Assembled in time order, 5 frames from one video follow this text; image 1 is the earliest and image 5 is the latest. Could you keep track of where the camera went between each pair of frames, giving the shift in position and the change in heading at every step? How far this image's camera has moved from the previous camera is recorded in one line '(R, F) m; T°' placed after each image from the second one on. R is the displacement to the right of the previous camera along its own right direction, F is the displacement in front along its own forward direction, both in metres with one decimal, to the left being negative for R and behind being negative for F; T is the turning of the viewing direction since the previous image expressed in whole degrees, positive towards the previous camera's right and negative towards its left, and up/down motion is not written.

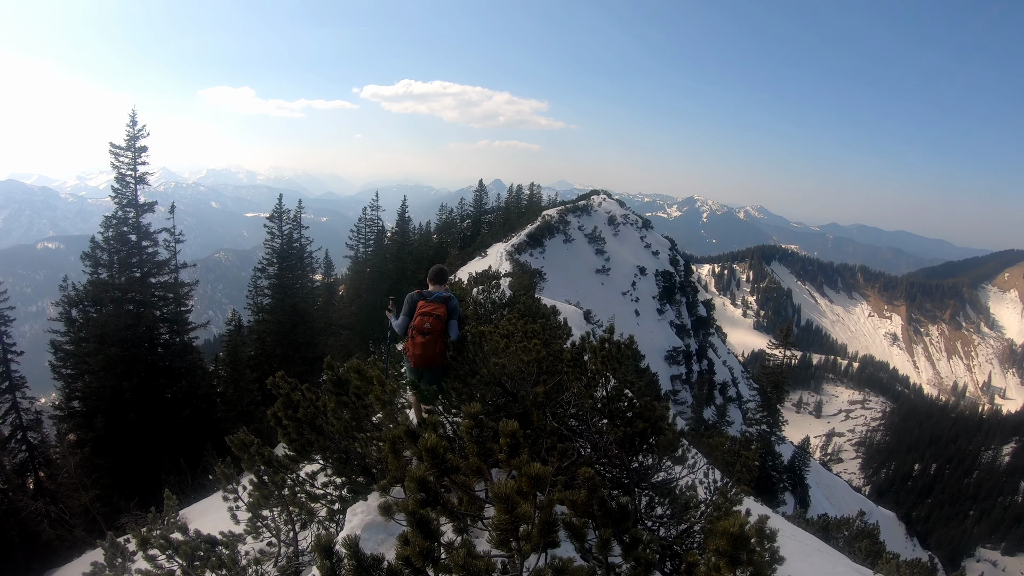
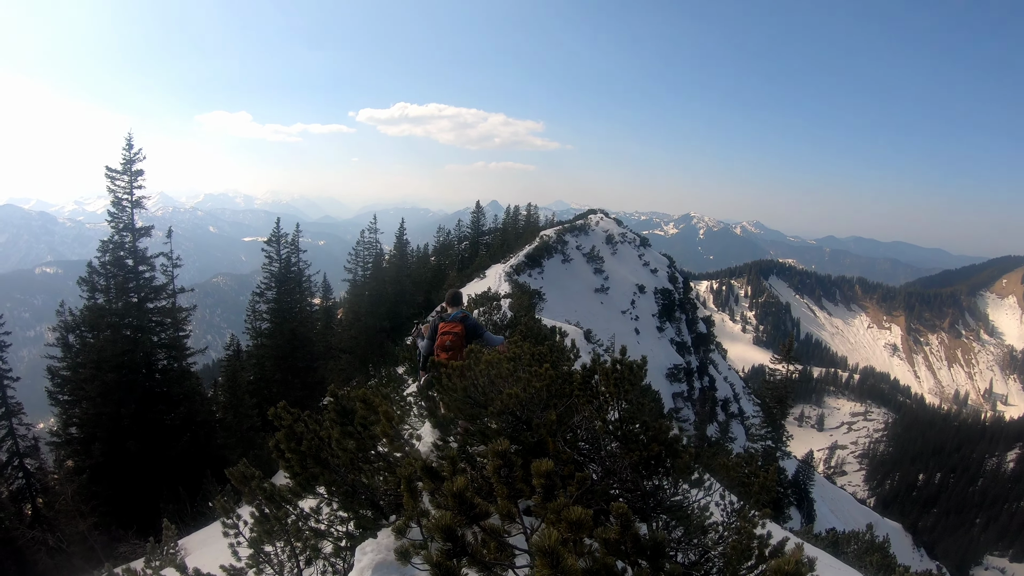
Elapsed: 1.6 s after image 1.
(-0.1, +0.1) m; 0°
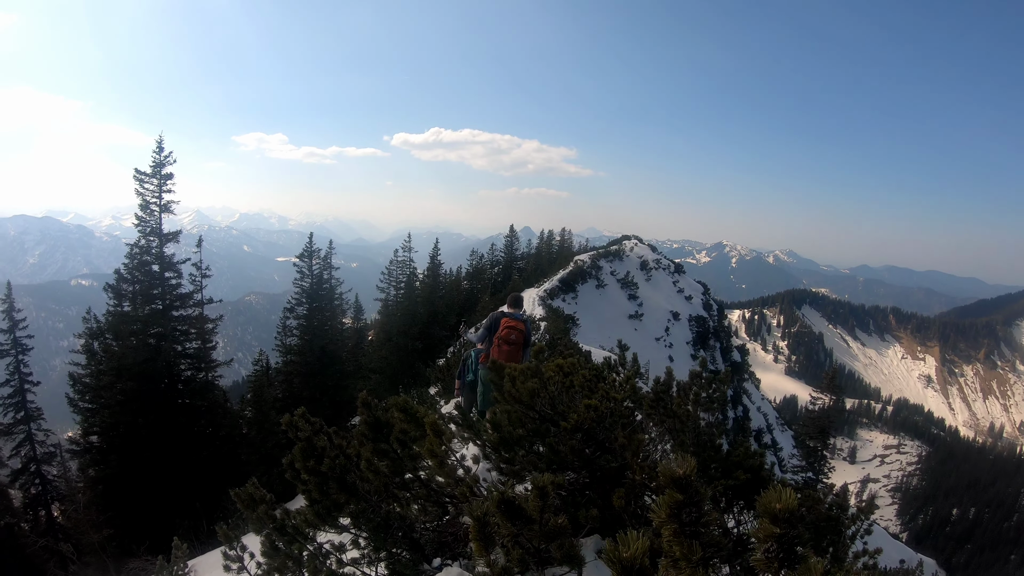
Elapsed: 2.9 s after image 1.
(-0.8, +1.1) m; -3°
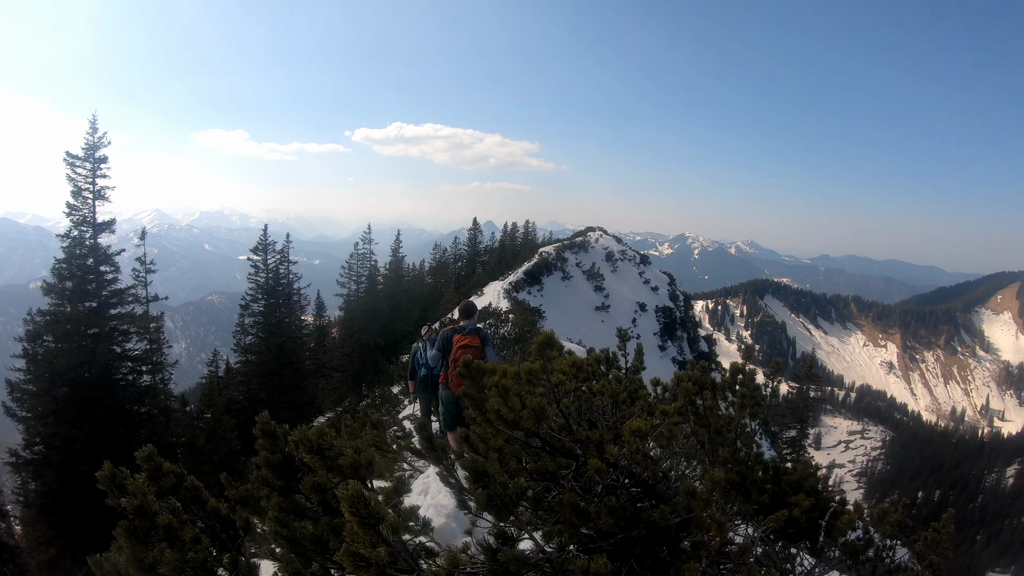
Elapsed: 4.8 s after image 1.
(+0.5, -0.2) m; +3°
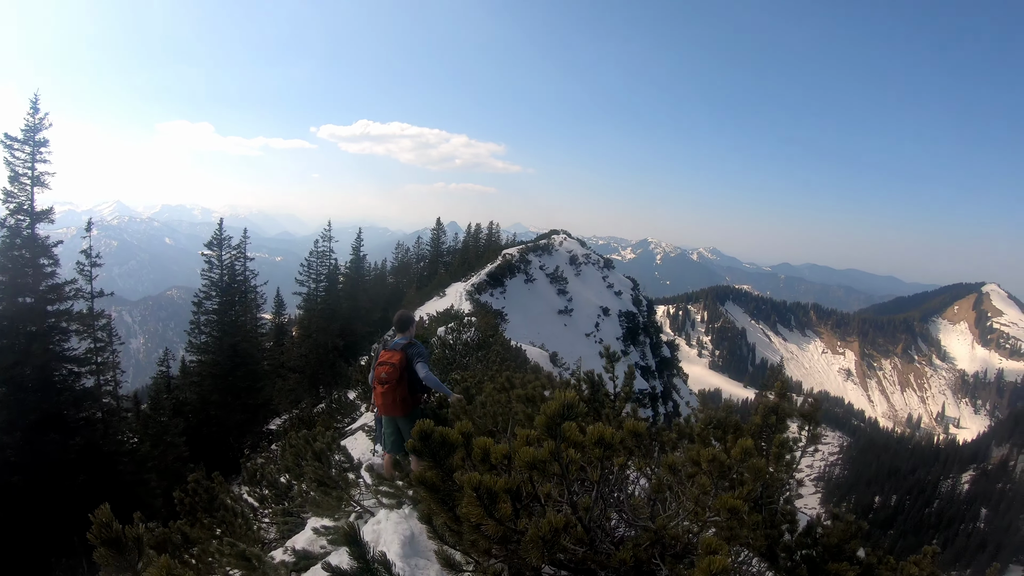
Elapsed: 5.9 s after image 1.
(+0.6, -0.4) m; +4°
